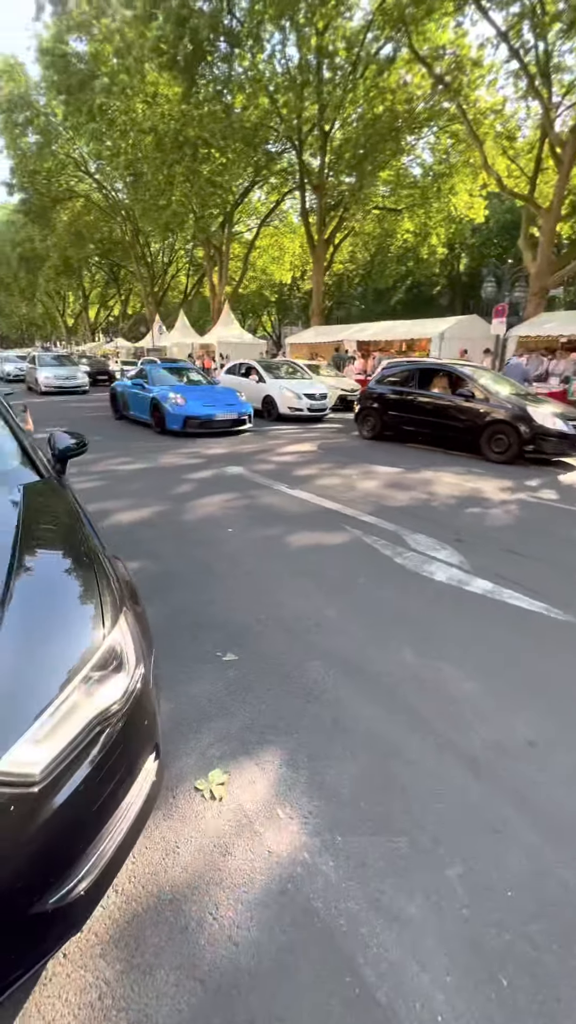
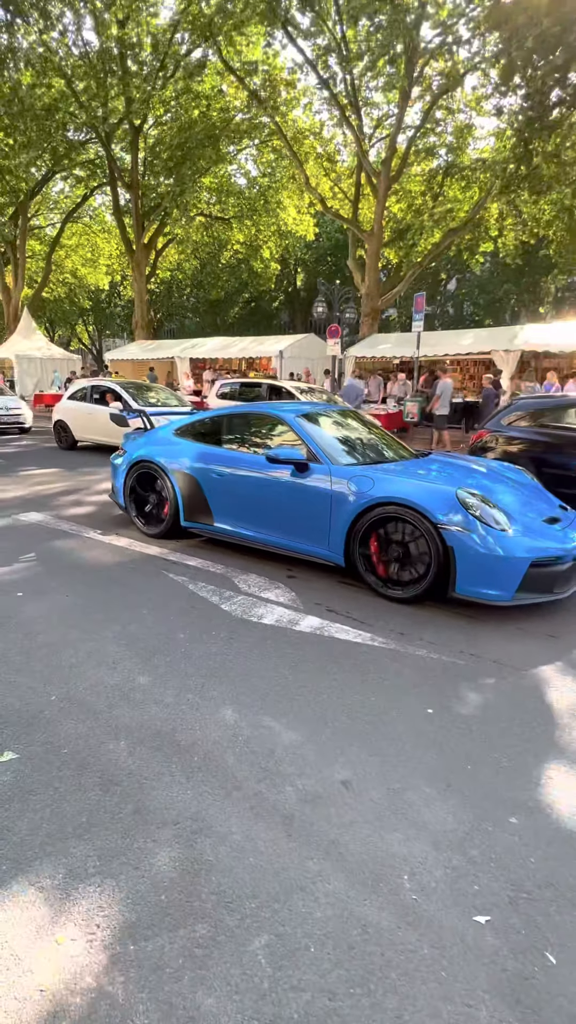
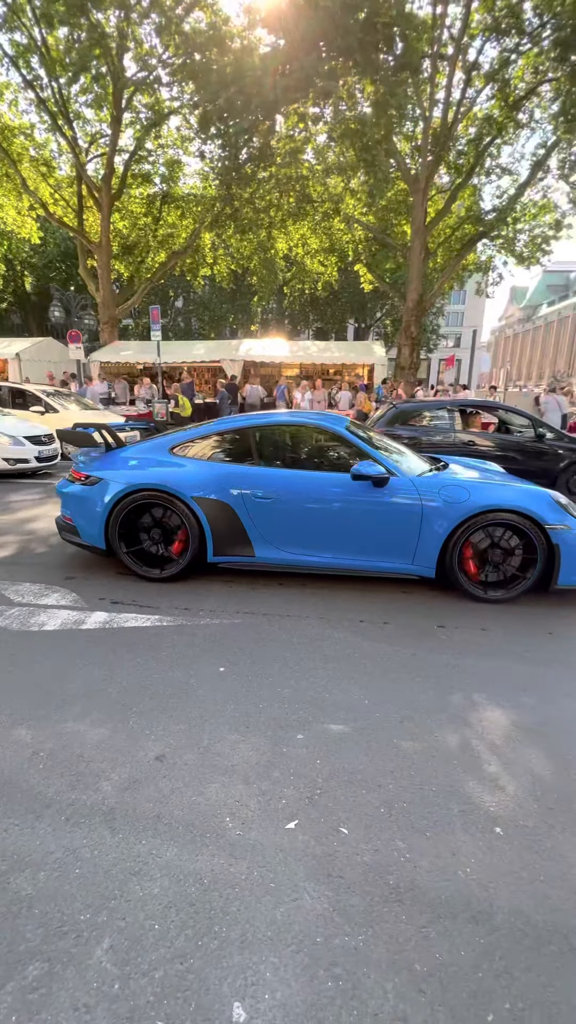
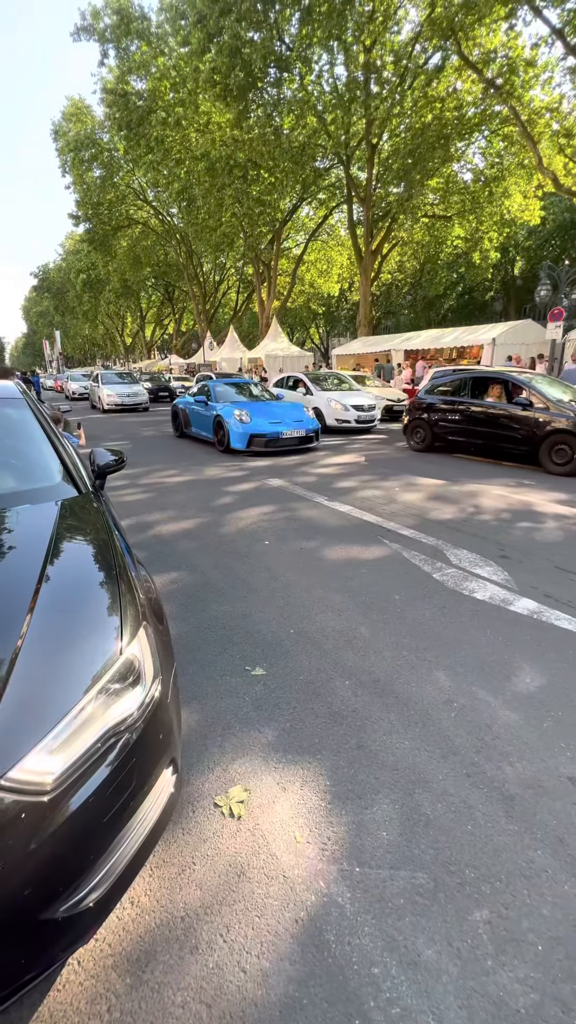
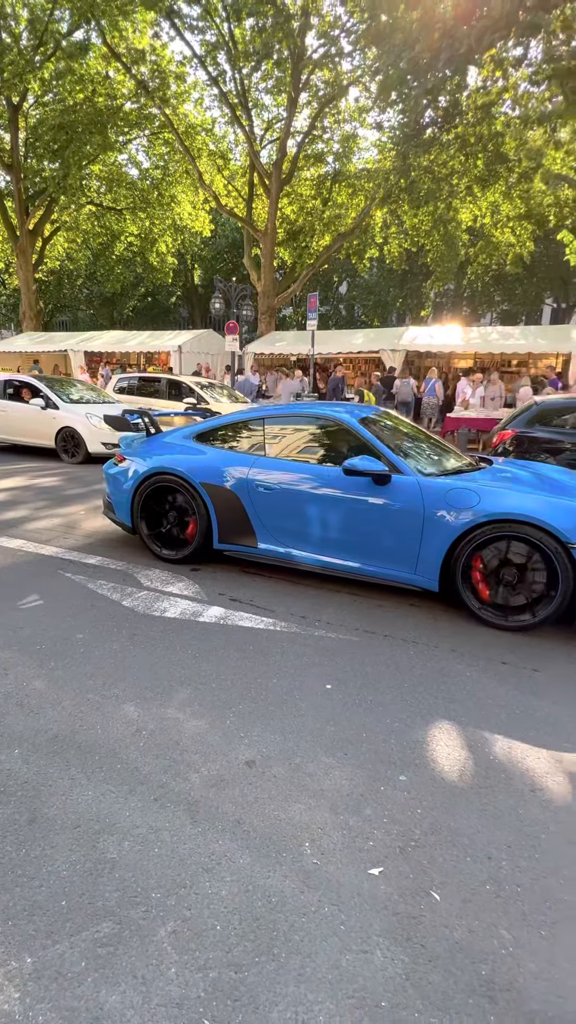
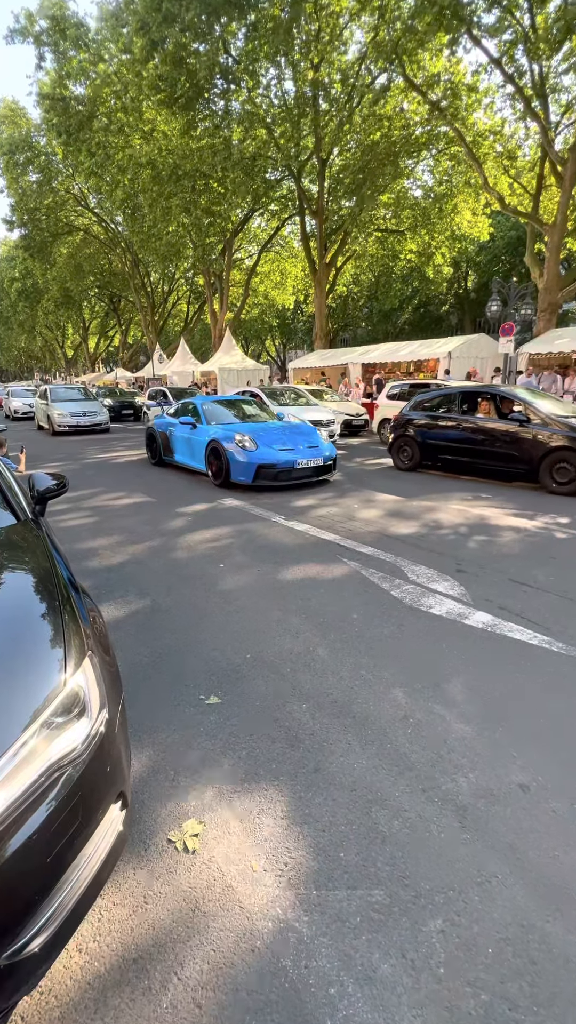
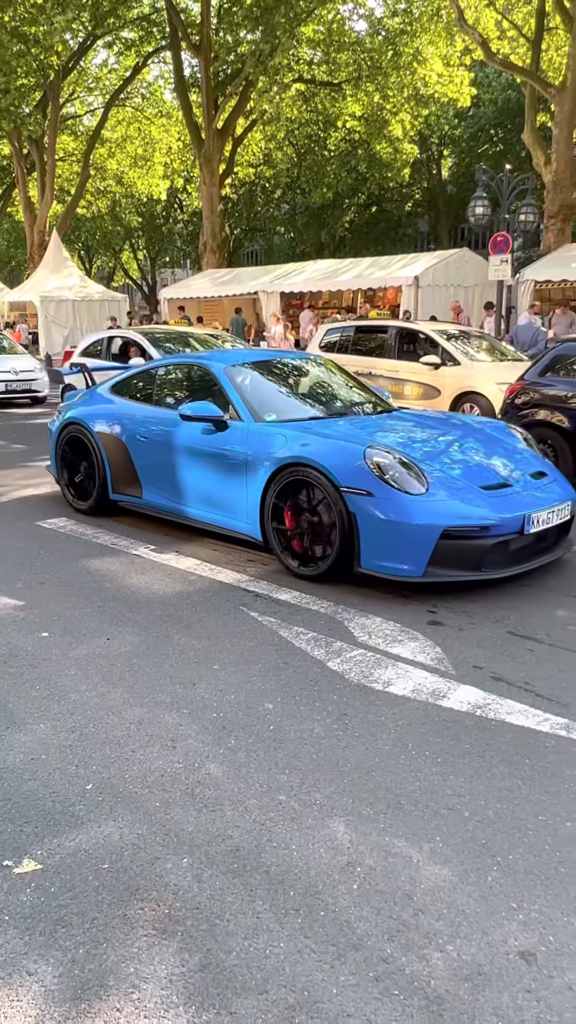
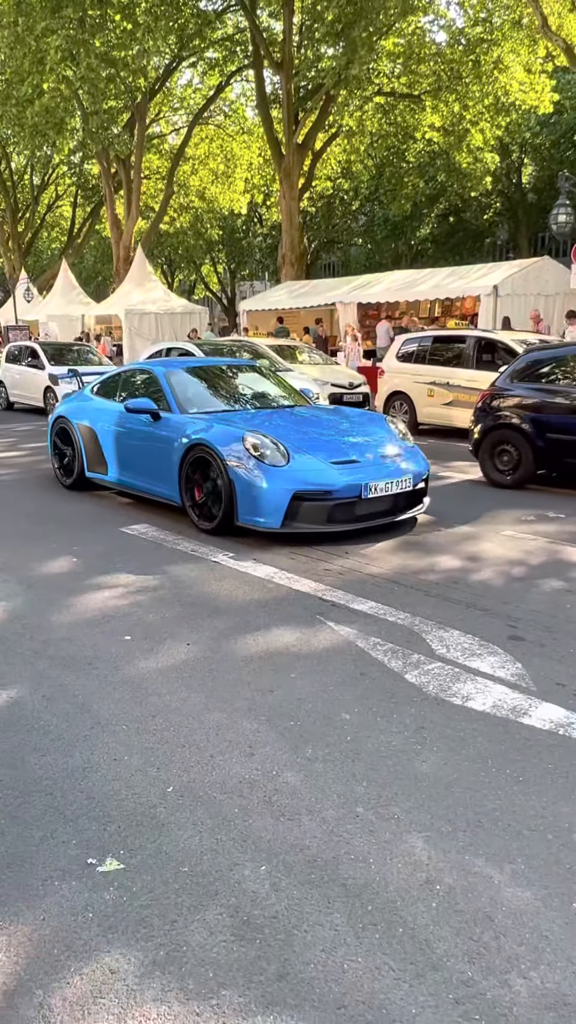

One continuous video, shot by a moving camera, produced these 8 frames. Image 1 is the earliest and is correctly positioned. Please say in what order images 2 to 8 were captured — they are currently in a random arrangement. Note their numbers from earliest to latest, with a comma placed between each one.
4, 6, 8, 7, 2, 5, 3
